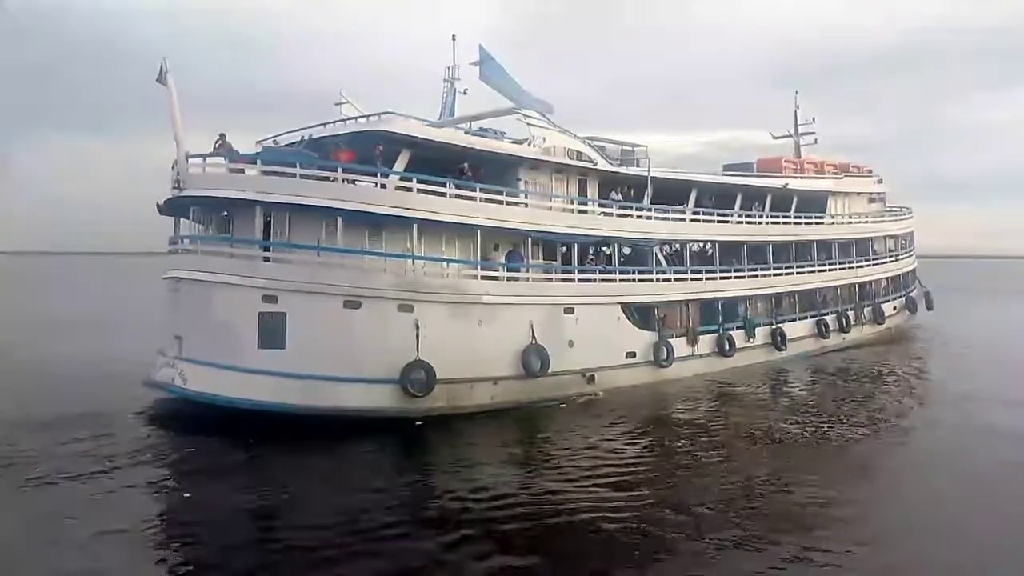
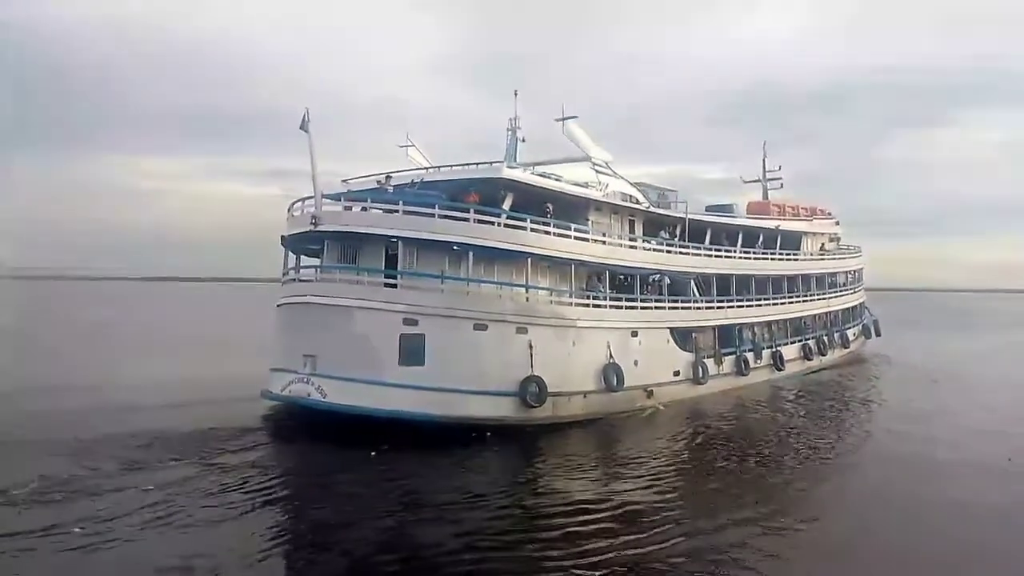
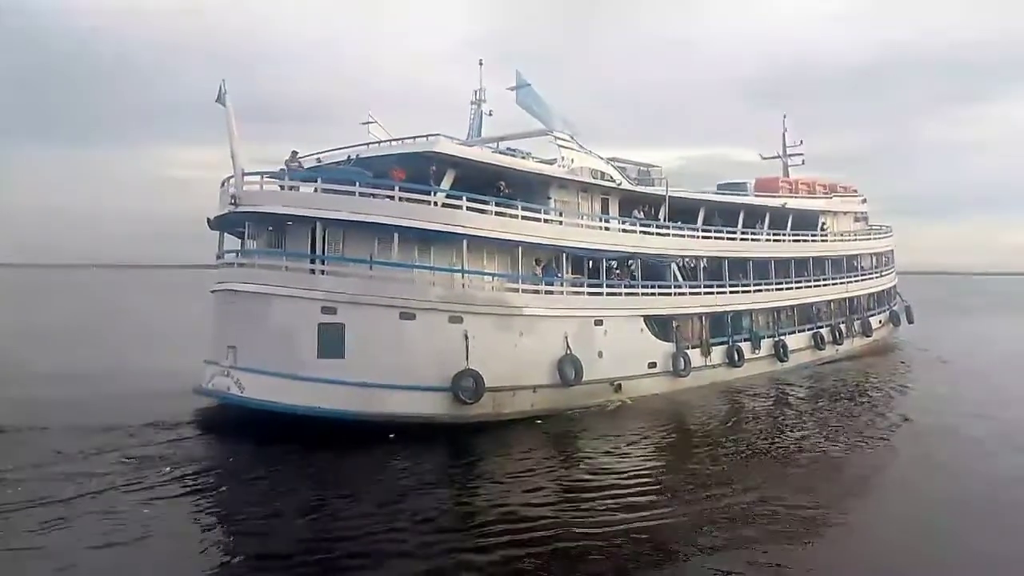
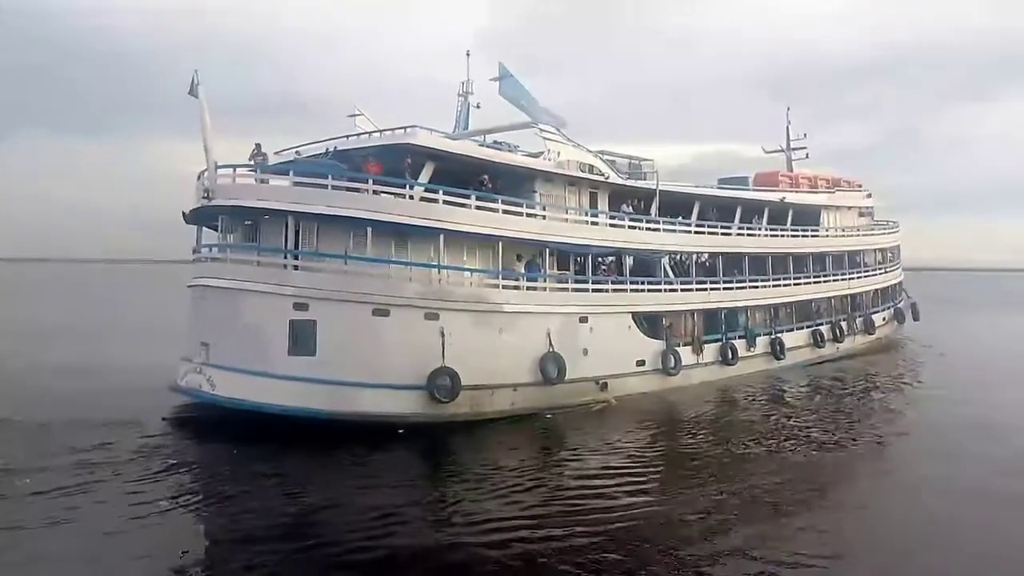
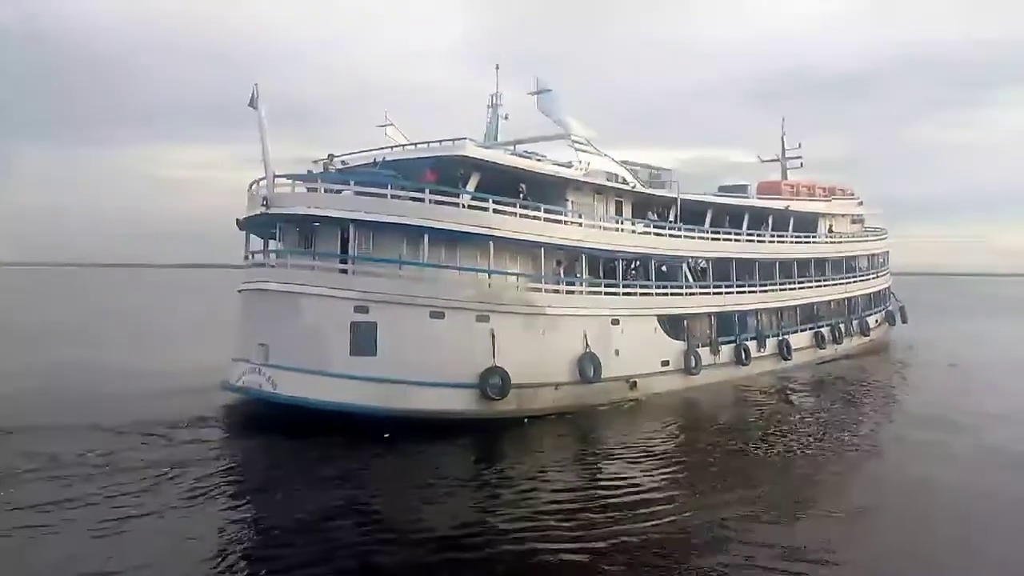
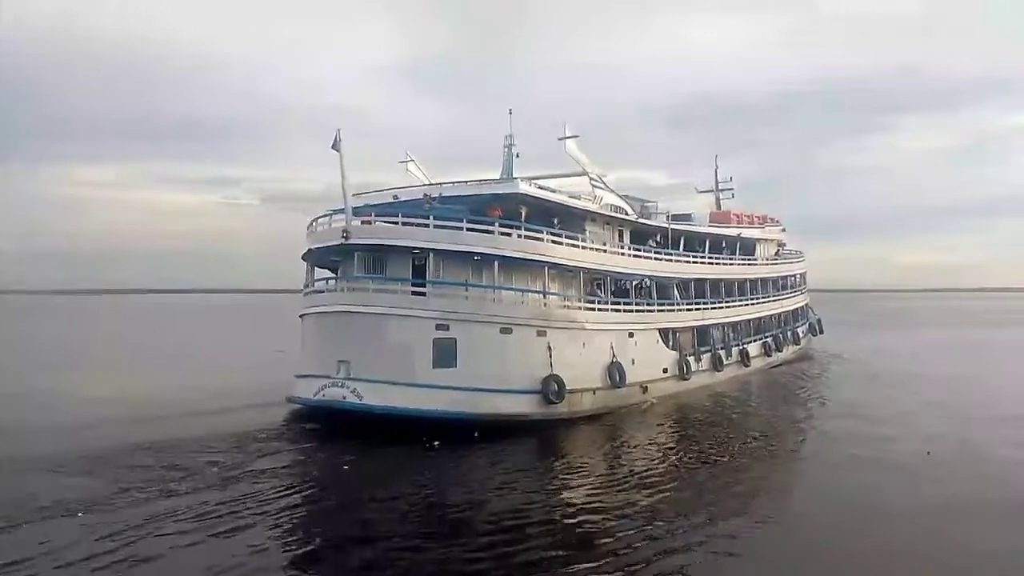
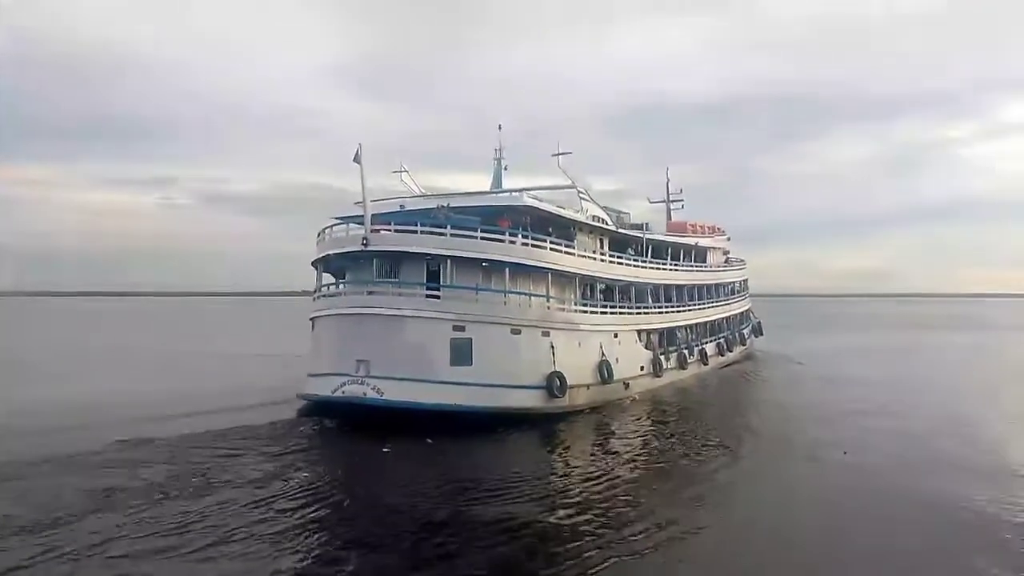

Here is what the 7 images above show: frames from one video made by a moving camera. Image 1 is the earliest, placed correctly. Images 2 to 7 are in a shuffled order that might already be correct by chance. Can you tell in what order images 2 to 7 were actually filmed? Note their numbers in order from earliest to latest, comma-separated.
4, 3, 5, 2, 6, 7
